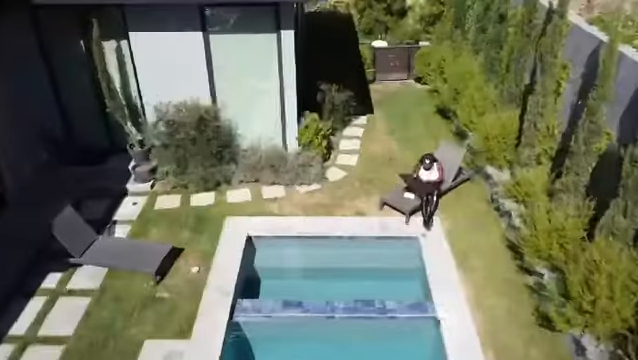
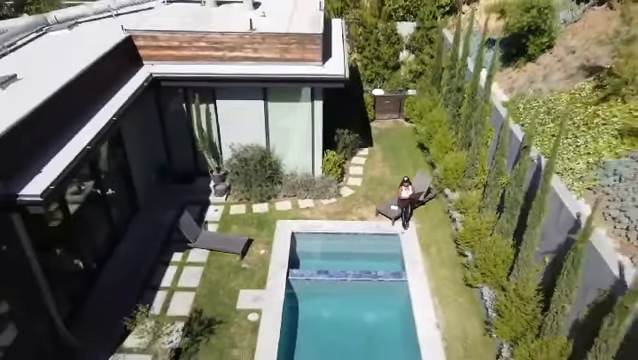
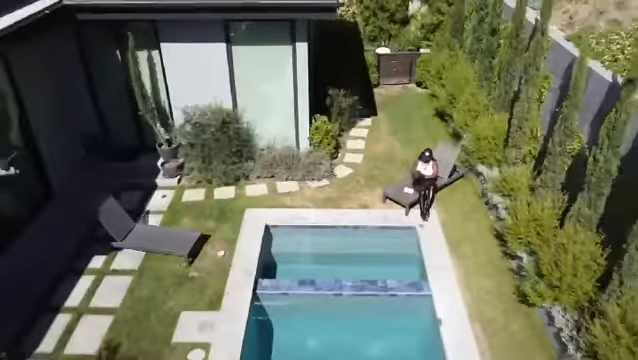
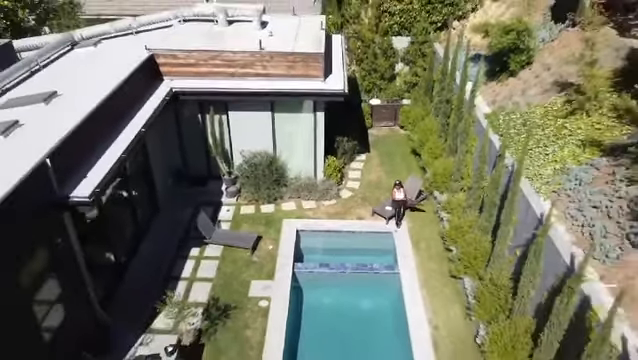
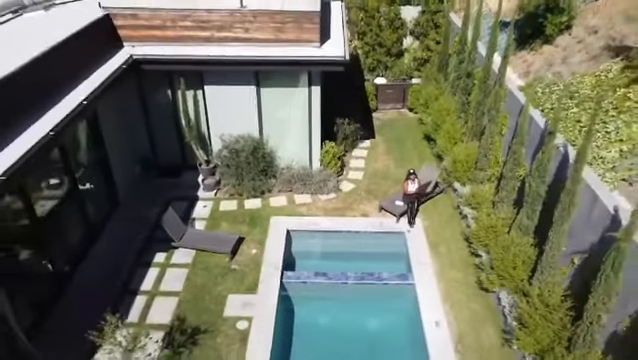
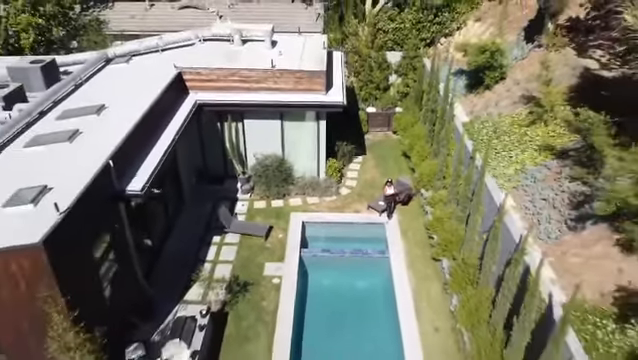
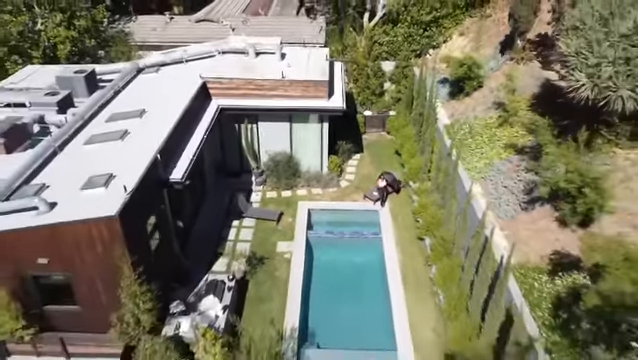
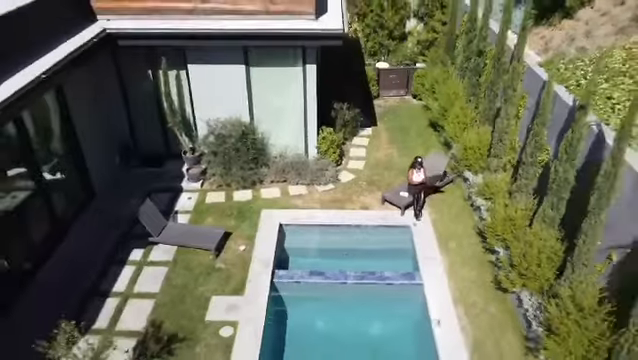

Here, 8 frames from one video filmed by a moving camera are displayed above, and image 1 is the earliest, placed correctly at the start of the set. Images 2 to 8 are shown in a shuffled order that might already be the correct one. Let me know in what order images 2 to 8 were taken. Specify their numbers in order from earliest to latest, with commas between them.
3, 8, 5, 2, 4, 6, 7
